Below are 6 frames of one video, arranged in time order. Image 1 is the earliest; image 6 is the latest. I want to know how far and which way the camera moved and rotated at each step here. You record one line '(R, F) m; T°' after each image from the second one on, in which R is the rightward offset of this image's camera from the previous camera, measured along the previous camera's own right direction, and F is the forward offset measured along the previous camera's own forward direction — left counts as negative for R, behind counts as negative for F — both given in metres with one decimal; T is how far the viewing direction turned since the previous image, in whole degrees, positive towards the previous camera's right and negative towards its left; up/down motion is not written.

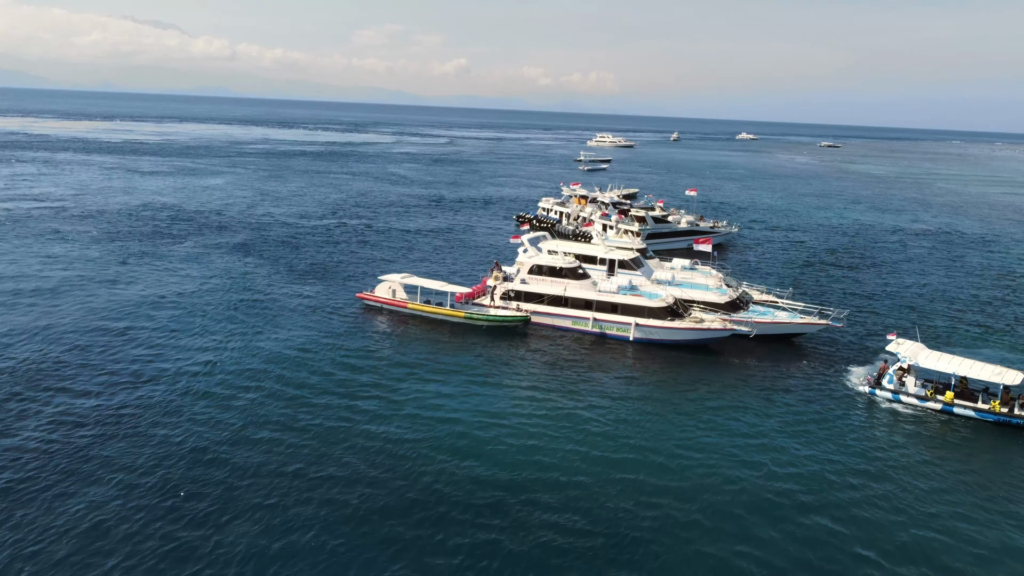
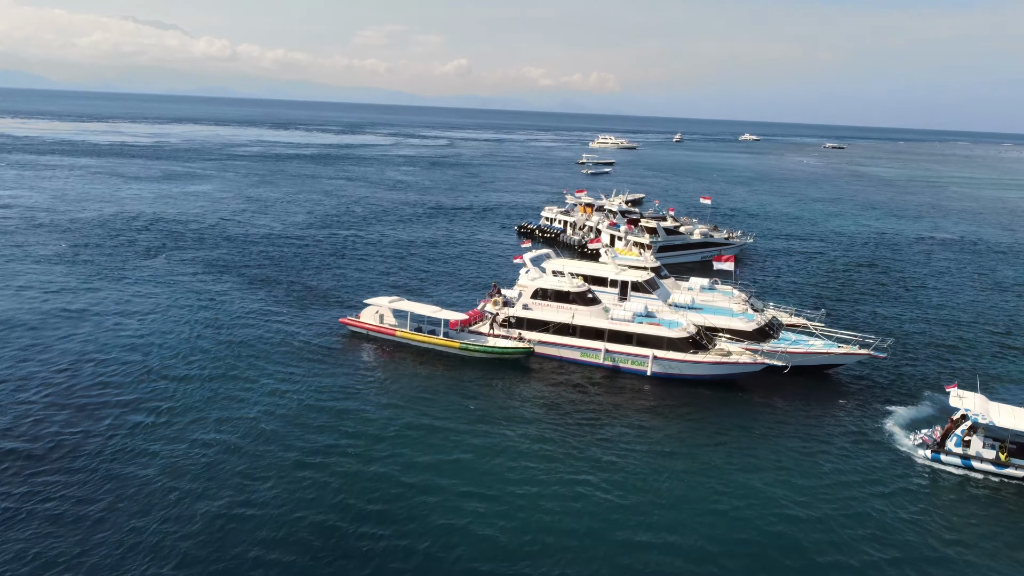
(-0.1, +5.7) m; 0°
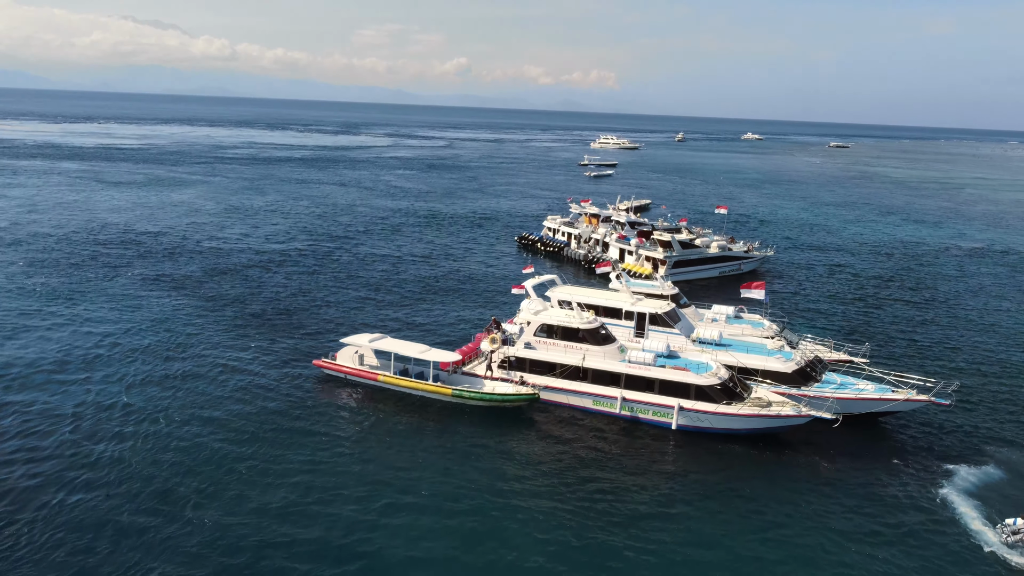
(0.0, +6.6) m; 0°
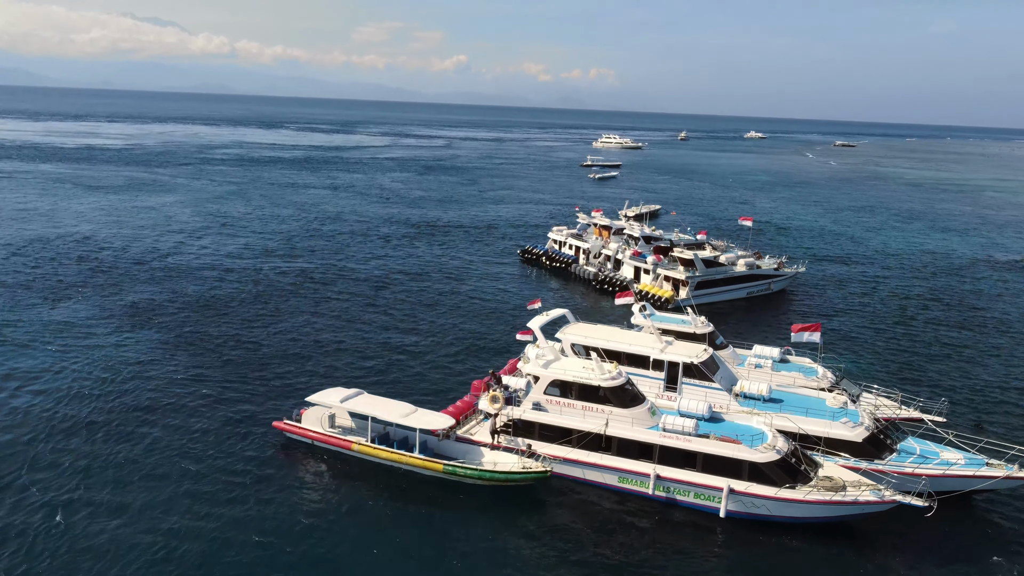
(-0.3, +7.8) m; 0°
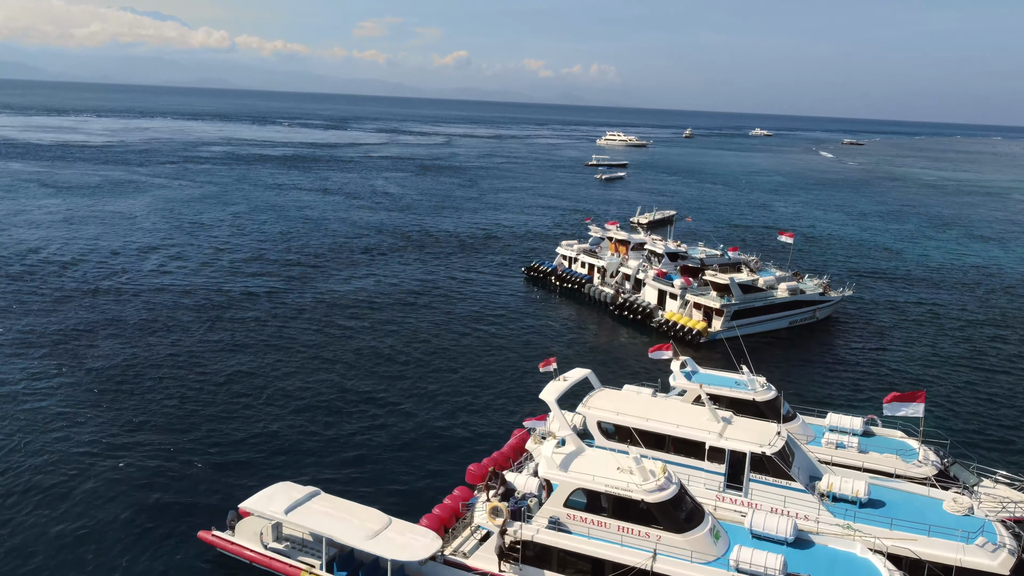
(-0.3, +9.4) m; 0°
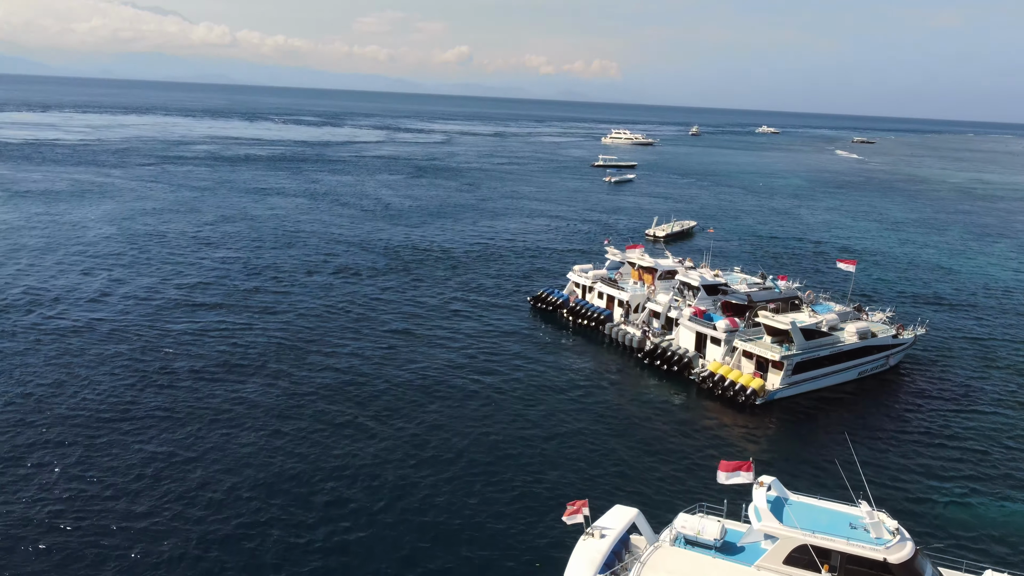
(-0.2, +10.8) m; 0°
